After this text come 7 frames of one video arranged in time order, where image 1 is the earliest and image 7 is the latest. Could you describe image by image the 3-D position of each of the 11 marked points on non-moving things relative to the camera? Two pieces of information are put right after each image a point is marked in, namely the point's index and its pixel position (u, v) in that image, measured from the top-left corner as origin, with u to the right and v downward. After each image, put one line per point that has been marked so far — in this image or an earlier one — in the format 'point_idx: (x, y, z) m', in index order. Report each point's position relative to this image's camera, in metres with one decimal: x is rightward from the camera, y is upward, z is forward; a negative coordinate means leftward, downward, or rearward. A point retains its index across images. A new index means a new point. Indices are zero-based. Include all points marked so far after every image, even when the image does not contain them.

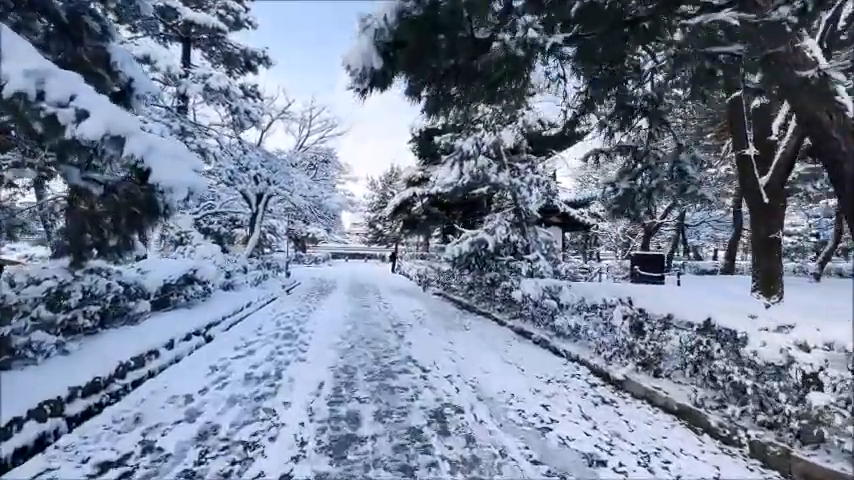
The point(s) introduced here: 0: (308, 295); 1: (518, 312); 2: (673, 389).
0: (-4.2, -2.0, +13.9) m
1: (+2.0, -1.6, +8.6) m
2: (+2.8, -1.7, +4.4) m
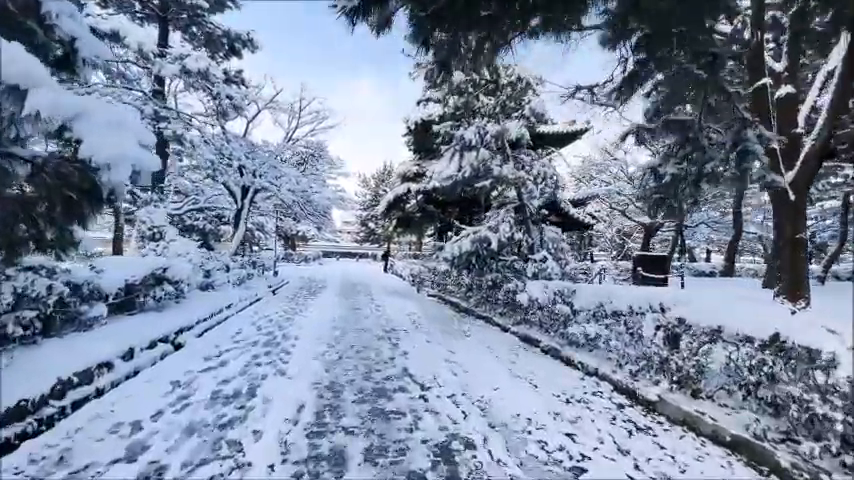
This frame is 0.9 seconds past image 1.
0: (-4.4, -1.9, +13.1) m
1: (+2.0, -1.6, +7.9) m
2: (+2.8, -1.6, +3.7) m
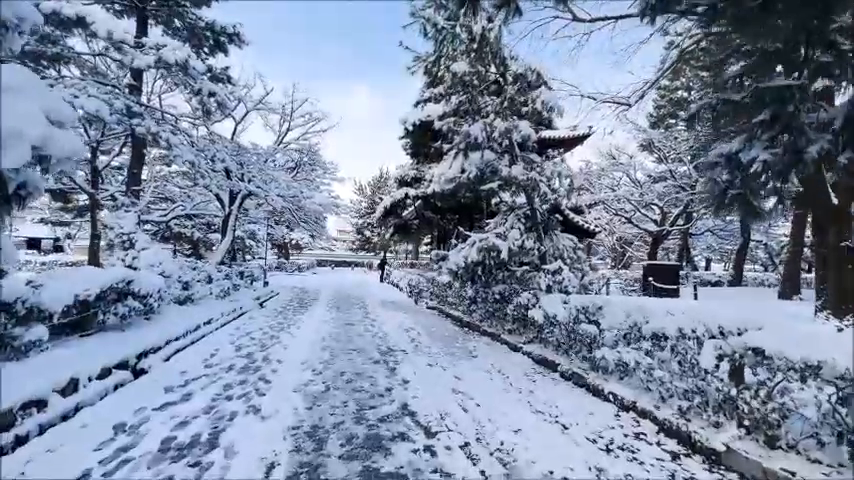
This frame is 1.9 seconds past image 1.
0: (-4.4, -2.2, +12.1) m
1: (+2.0, -1.7, +7.1) m
2: (+2.8, -1.7, +2.8) m
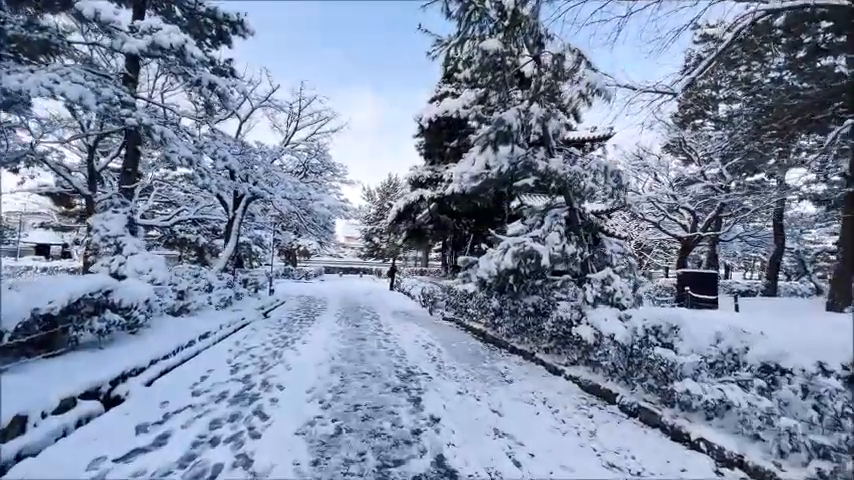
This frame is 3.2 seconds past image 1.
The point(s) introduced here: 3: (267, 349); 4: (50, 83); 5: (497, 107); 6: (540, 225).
0: (-3.9, -2.3, +11.2) m
1: (+2.4, -1.8, +6.0) m
2: (+3.2, -1.7, +1.8) m
3: (-3.1, -2.1, +7.6) m
4: (-6.2, +2.6, +6.4) m
5: (+1.4, +2.6, +7.6) m
6: (+2.1, +0.3, +7.2) m
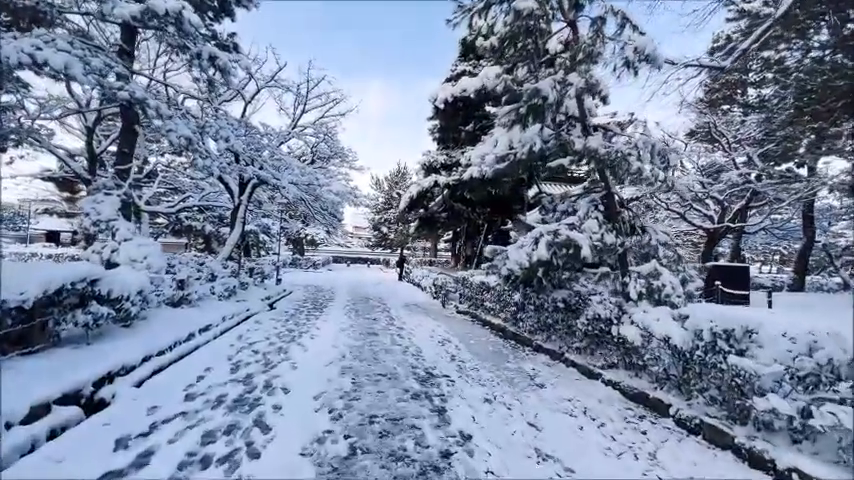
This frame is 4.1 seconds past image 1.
0: (-3.5, -2.0, +10.6) m
1: (+2.7, -1.6, +5.3) m
2: (+3.4, -1.6, +1.1) m
3: (-2.8, -1.9, +7.1) m
4: (-5.9, +2.8, +5.8) m
5: (+1.7, +2.8, +6.8) m
6: (+2.4, +0.5, +6.5) m
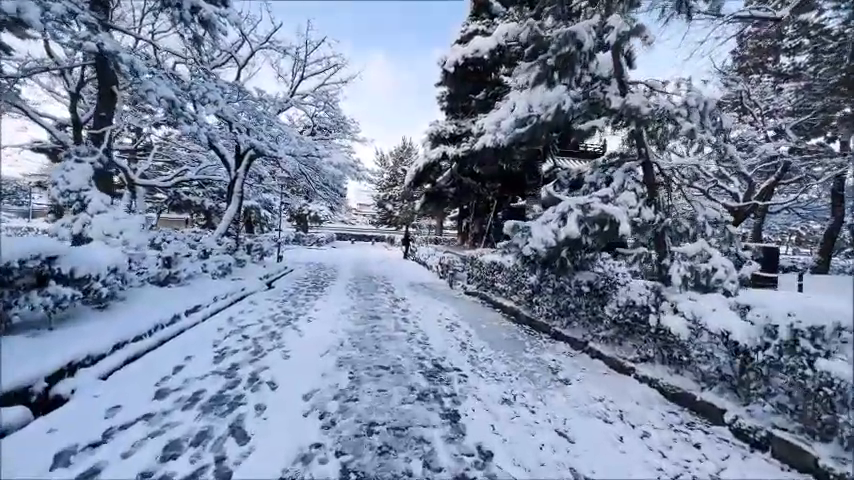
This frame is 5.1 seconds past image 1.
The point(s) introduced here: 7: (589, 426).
0: (-3.4, -1.3, +10.0) m
1: (+2.8, -1.4, +4.6) m
2: (+3.4, -1.6, +0.4) m
3: (-2.7, -1.4, +6.5) m
4: (-5.7, +3.2, +5.0) m
5: (+1.9, +3.2, +5.9) m
6: (+2.5, +0.8, +5.7) m
7: (+1.5, -1.7, +3.6) m
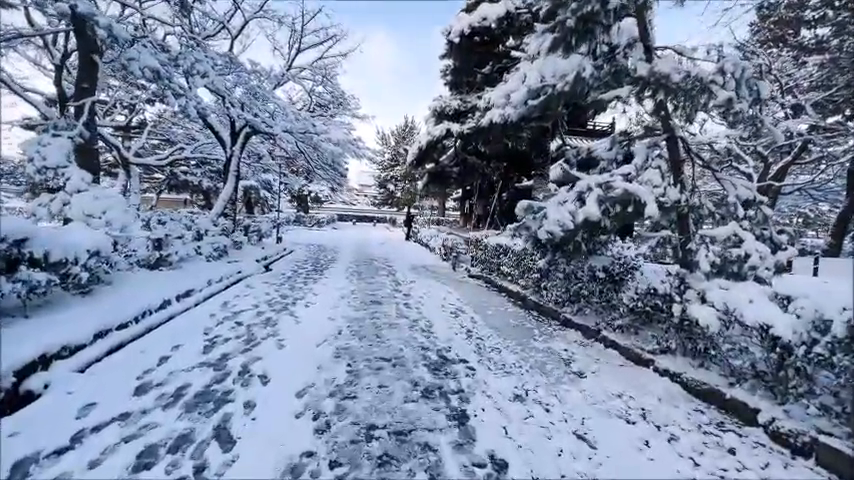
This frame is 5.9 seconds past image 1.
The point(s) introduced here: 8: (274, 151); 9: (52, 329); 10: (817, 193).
0: (-3.3, -0.9, +9.7) m
1: (+2.8, -1.2, +4.3) m
2: (+3.5, -1.6, 0.0) m
3: (-2.6, -1.2, +6.1) m
4: (-5.7, +3.4, +4.5) m
5: (+1.9, +3.4, +5.3) m
6: (+2.6, +1.1, +5.3) m
7: (+1.5, -1.5, +3.3) m
8: (-6.1, +3.5, +15.6) m
9: (-3.9, -0.9, +4.1) m
10: (+19.4, +2.4, +19.5) m
